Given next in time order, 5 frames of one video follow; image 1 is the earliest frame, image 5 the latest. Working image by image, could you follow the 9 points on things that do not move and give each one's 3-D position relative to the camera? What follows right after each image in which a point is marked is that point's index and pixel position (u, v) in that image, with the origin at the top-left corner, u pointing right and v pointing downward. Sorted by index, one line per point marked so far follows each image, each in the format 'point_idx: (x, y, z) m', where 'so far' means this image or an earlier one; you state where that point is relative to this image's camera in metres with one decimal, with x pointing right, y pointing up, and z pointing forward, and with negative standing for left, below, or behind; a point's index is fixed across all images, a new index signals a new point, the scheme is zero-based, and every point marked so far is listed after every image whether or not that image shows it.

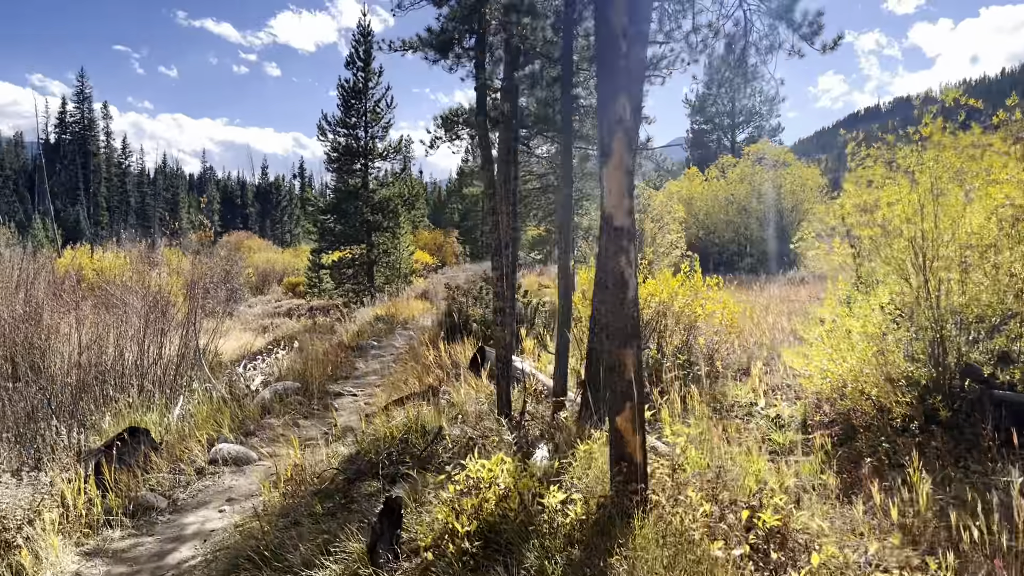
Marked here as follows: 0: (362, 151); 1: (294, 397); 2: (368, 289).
0: (-3.0, +2.7, +16.6) m
1: (-1.4, -0.7, +5.4) m
2: (-2.9, 0.0, +16.8) m
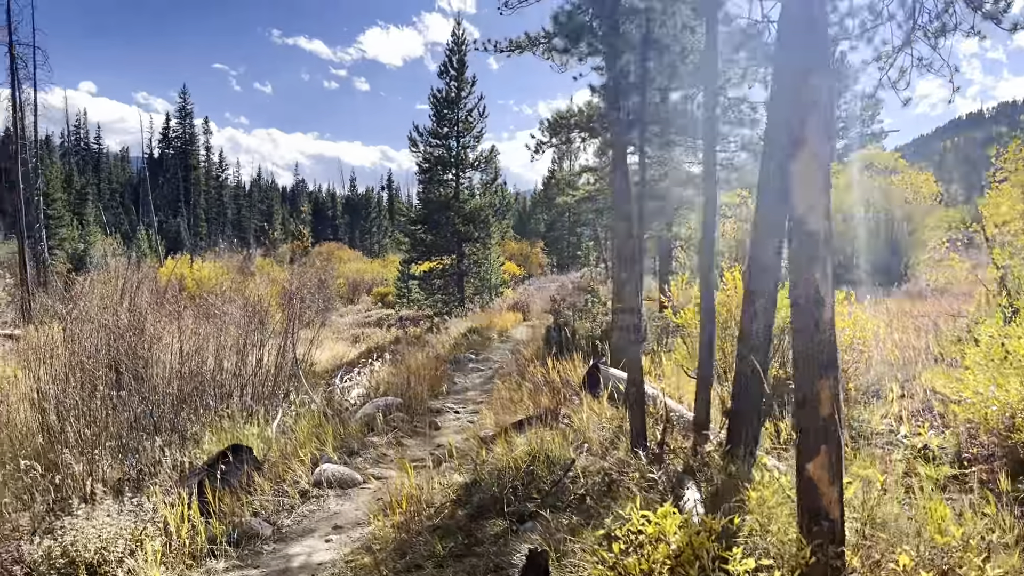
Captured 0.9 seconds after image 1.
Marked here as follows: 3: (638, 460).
0: (-1.1, +2.5, +16.5) m
1: (-0.7, -0.8, +5.2) m
2: (-1.1, -0.2, +16.6) m
3: (+0.4, -0.6, +2.7) m
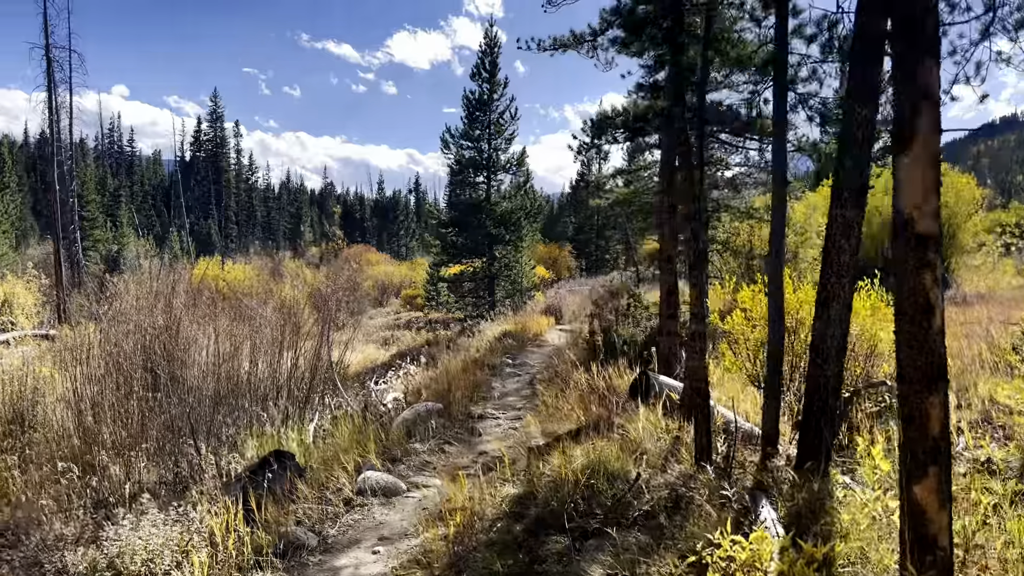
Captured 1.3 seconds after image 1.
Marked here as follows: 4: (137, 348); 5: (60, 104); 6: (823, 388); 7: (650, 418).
0: (-0.5, +2.5, +16.4) m
1: (-0.5, -0.8, +5.1) m
2: (-0.5, -0.3, +16.5) m
3: (+0.6, -0.6, +2.6) m
4: (-2.5, -0.4, +5.5) m
5: (-10.8, +4.4, +20.0) m
6: (+1.0, -0.3, +2.7) m
7: (+0.6, -0.6, +3.6) m
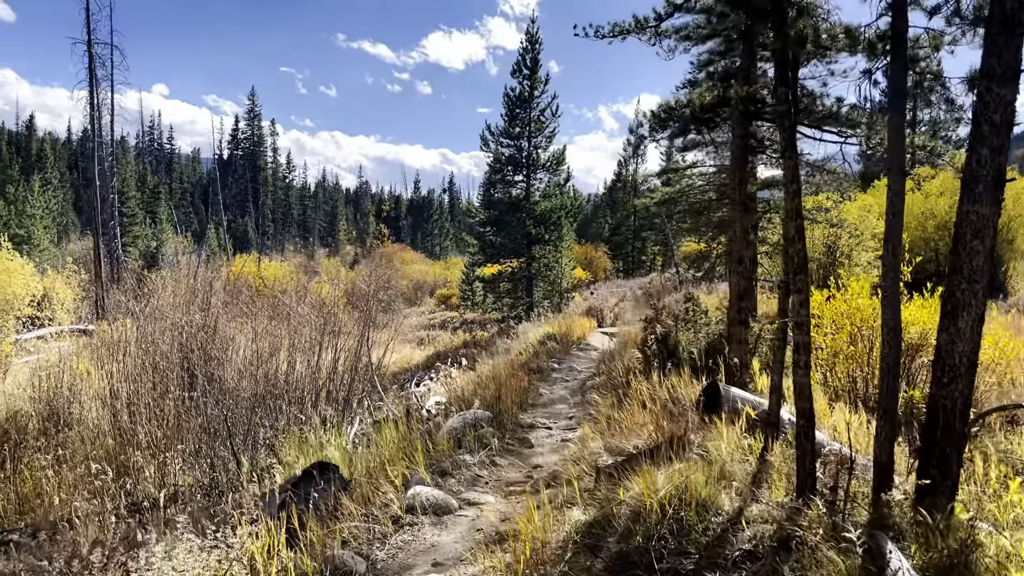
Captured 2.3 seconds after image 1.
0: (+0.3, +2.4, +16.1) m
1: (-0.2, -0.8, +4.8) m
2: (+0.3, -0.3, +16.2) m
3: (+0.8, -0.6, +2.3) m
4: (-2.2, -0.4, +5.3) m
5: (-9.9, +4.5, +20.1) m
6: (+1.2, -0.3, +2.3) m
7: (+0.8, -0.6, +3.2) m
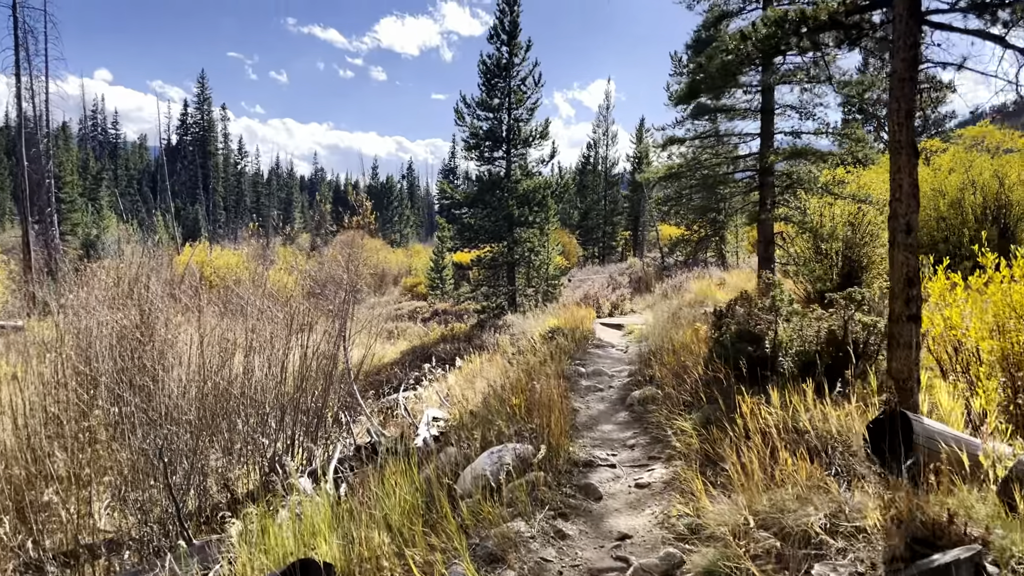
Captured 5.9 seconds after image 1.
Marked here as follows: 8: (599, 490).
0: (-0.1, +2.7, +14.6) m
1: (+0.1, -0.7, +3.4) m
2: (-0.1, -0.1, +14.8) m
3: (+1.2, -0.6, +0.9) m
4: (-2.0, -0.3, +3.8) m
5: (-10.5, +4.7, +18.1) m
6: (+1.6, -0.3, +1.0) m
7: (+1.2, -0.5, +1.9) m
8: (+0.3, -0.8, +3.3) m
